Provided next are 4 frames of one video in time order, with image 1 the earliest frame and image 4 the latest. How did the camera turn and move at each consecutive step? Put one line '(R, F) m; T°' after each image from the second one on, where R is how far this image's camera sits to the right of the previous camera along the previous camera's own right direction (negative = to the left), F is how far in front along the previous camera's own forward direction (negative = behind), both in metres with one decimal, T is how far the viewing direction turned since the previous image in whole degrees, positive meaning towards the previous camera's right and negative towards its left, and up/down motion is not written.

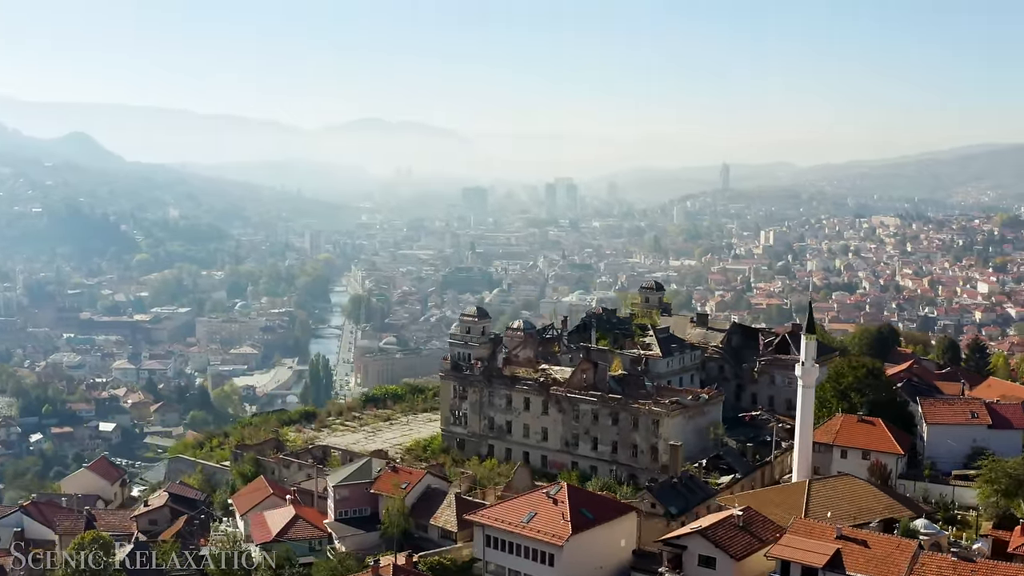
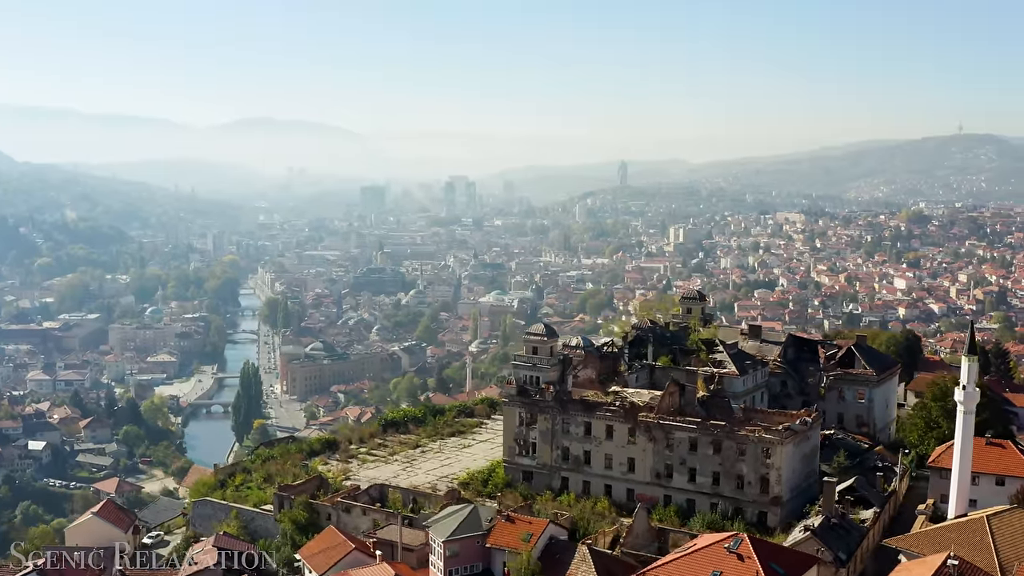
(-3.5, +2.6) m; +5°
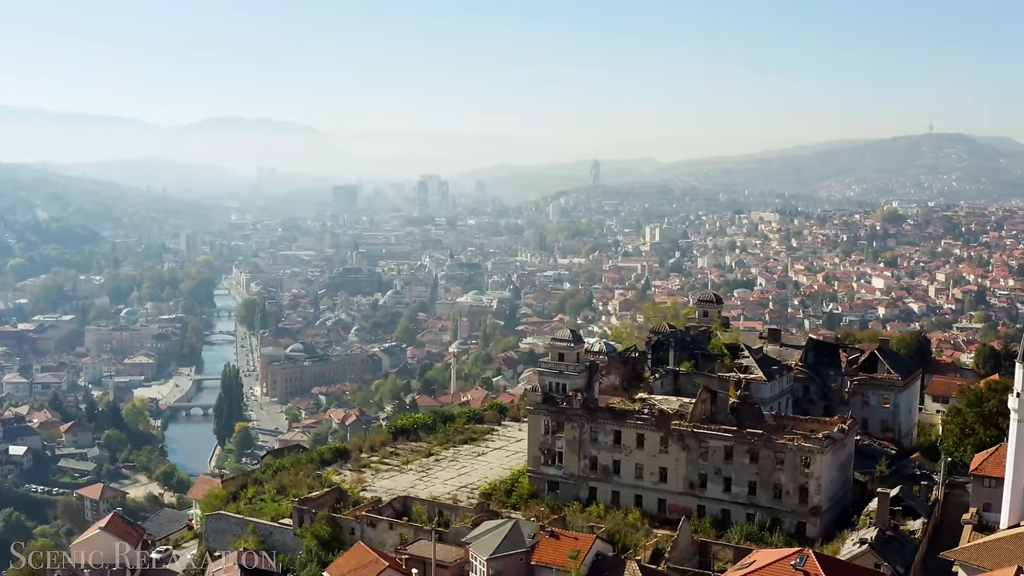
(-1.0, +0.7) m; +1°
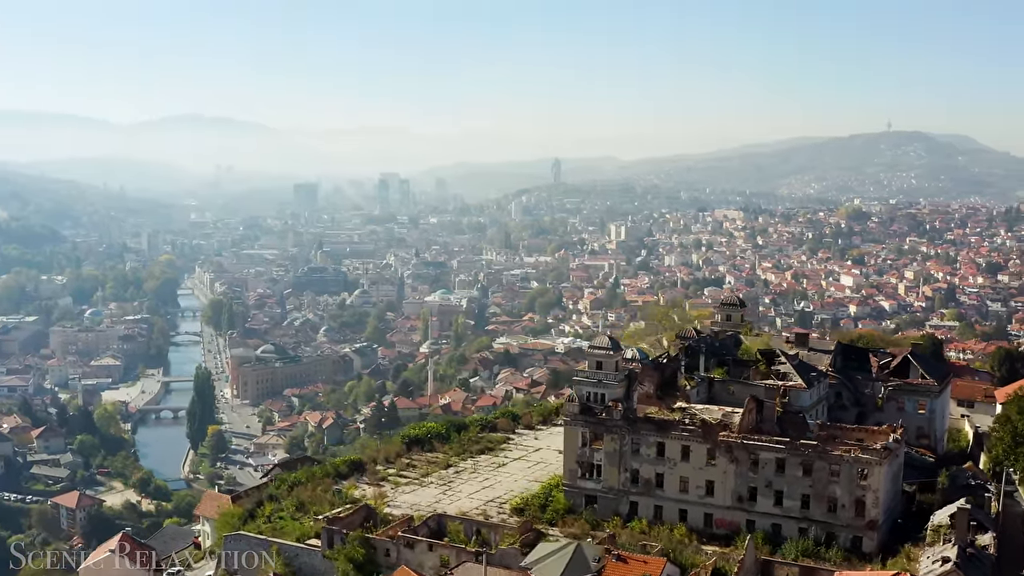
(-1.4, +1.0) m; +2°
